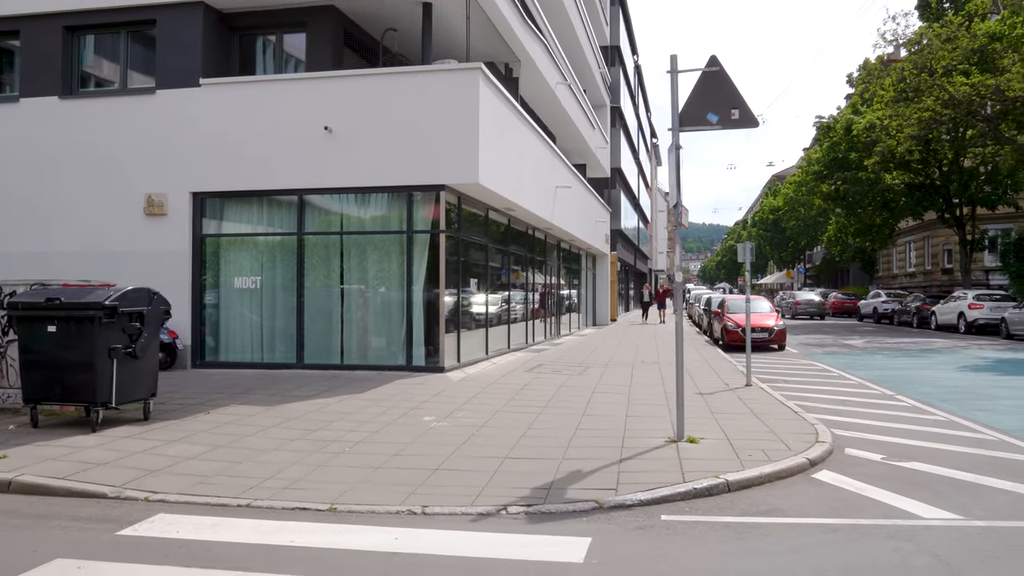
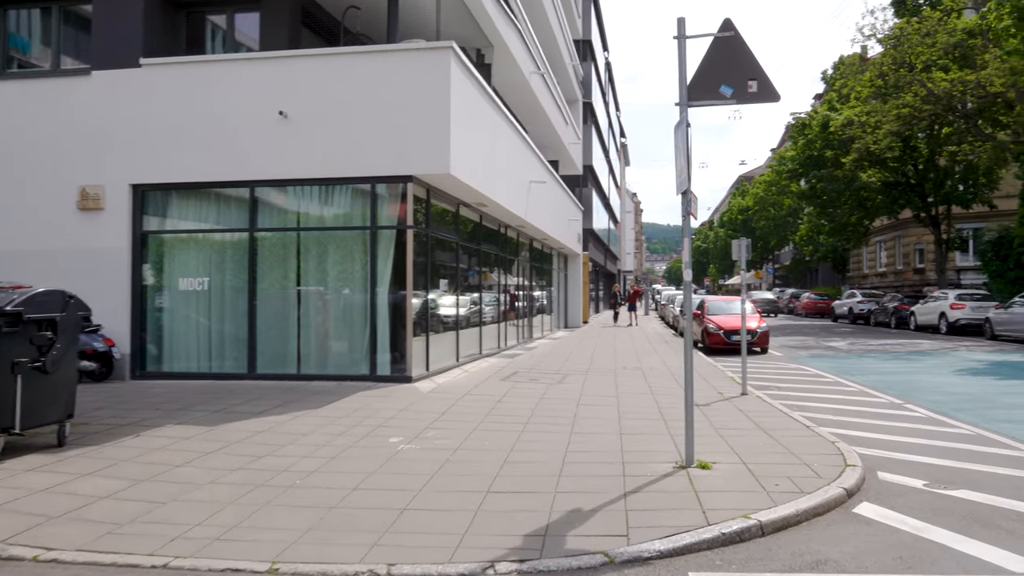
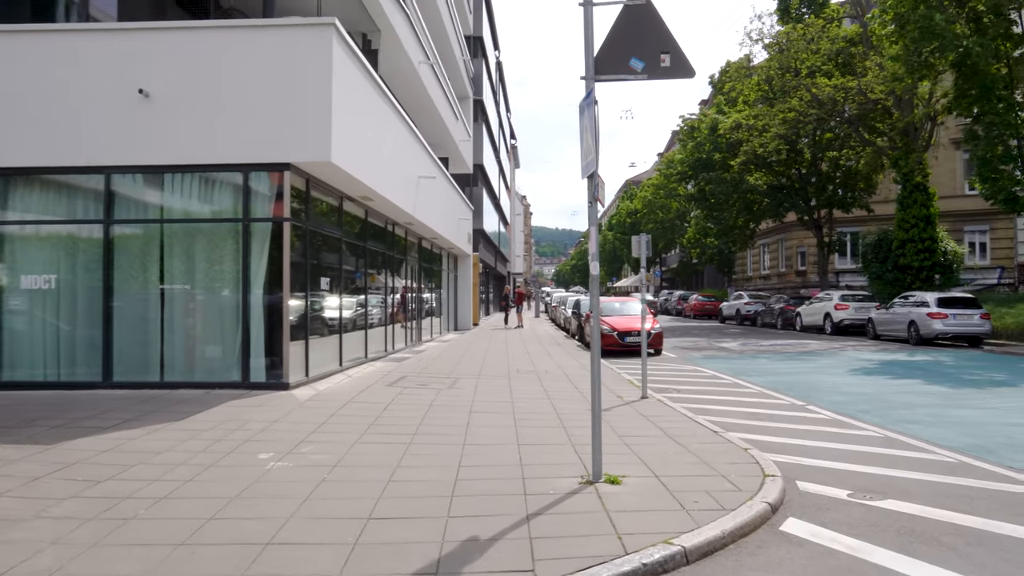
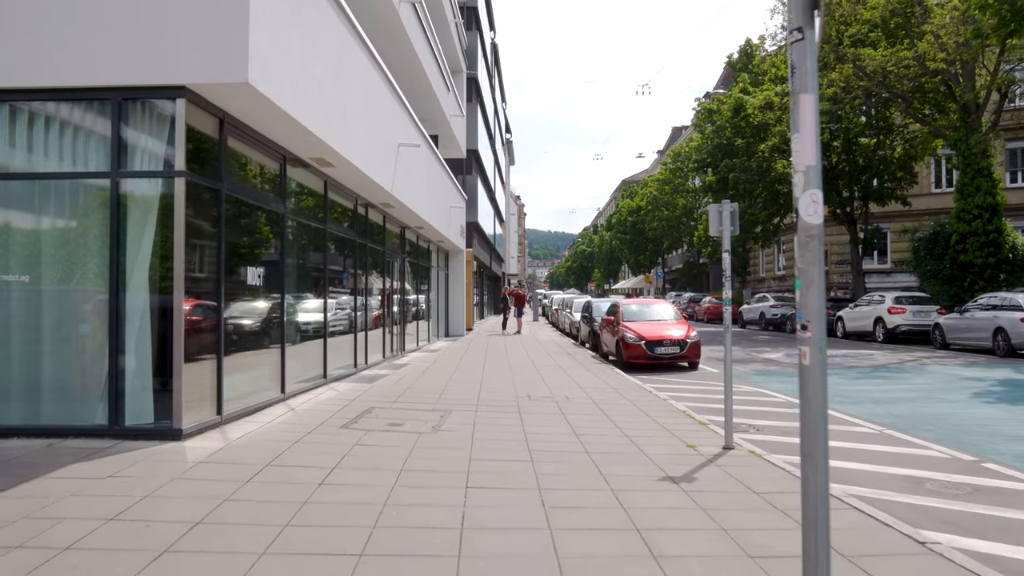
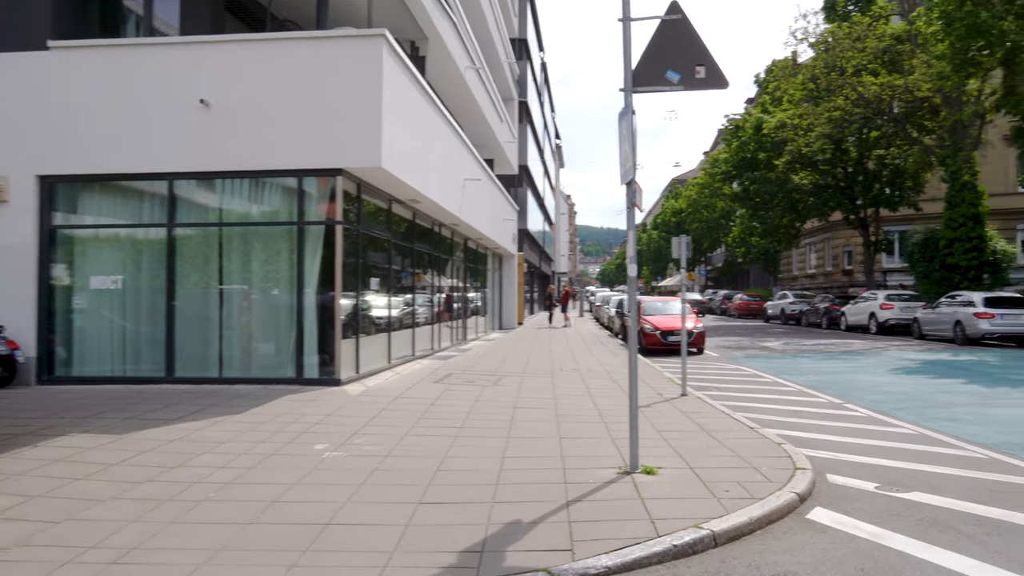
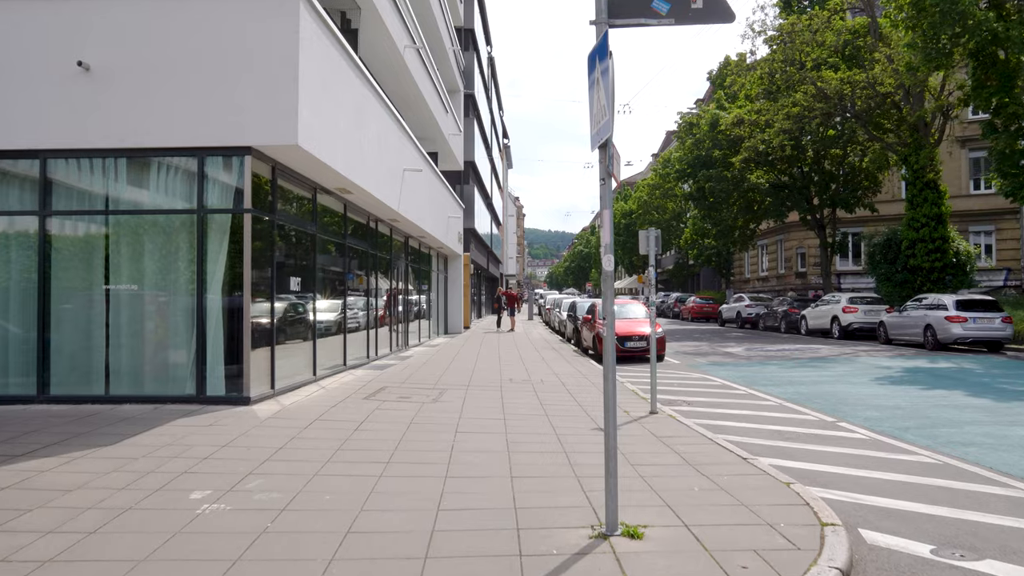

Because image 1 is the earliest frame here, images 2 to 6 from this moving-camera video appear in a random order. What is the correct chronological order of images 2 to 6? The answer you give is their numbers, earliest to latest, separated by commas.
2, 5, 3, 6, 4
